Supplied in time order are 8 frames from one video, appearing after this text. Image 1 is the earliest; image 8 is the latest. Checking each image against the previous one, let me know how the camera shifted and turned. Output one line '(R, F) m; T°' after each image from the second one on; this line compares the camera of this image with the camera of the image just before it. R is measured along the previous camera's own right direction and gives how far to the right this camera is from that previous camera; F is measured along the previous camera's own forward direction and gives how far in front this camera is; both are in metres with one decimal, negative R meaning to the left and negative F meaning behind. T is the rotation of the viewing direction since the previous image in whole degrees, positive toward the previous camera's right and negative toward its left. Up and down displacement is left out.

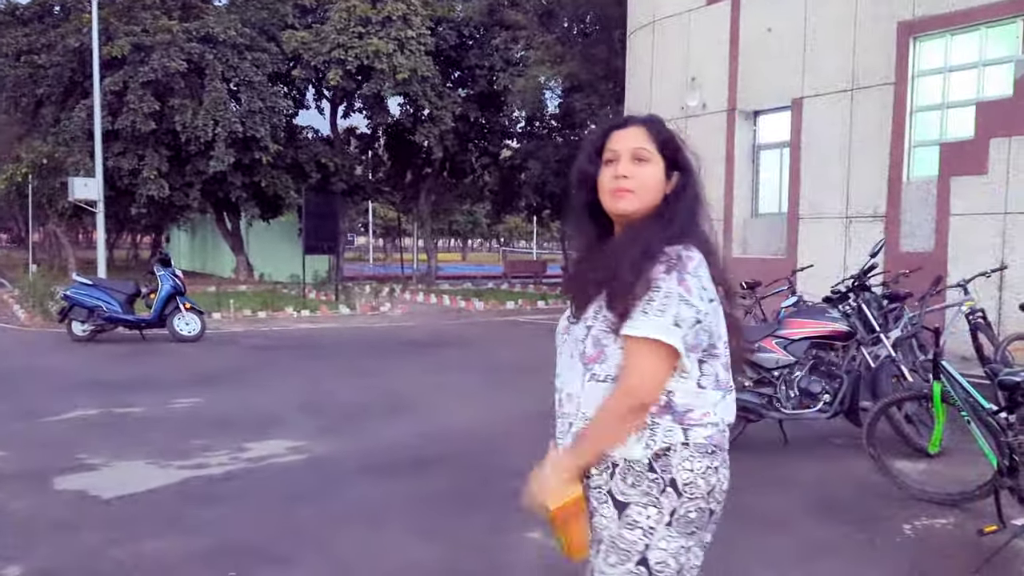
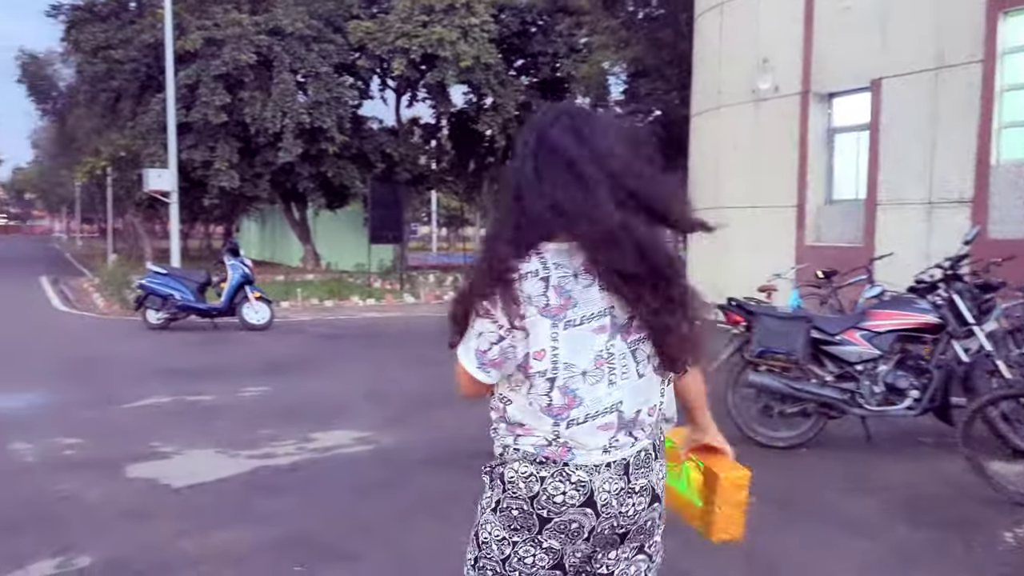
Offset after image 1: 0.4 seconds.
(0.0, +0.1) m; -4°
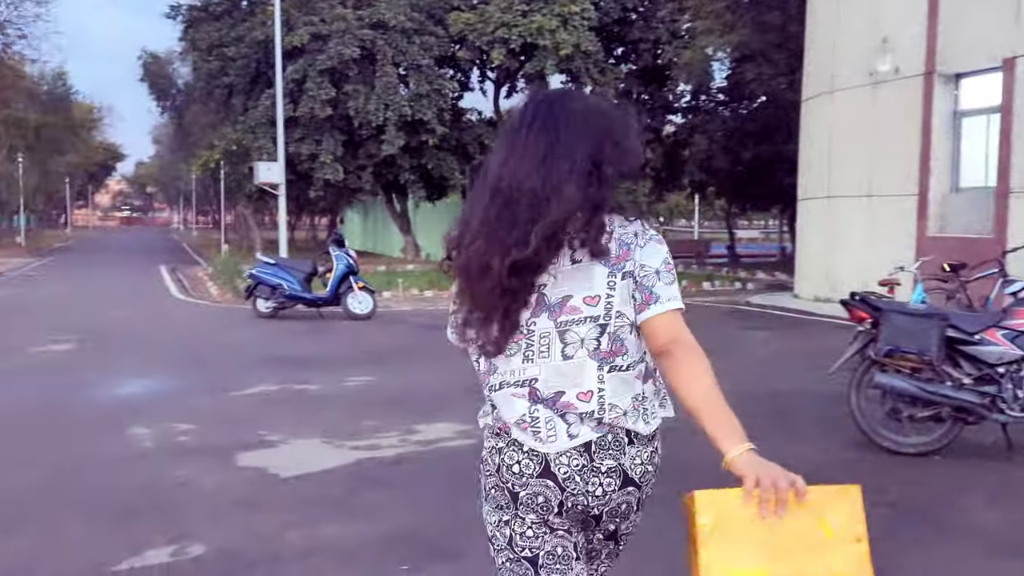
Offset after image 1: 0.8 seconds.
(-0.1, +0.2) m; -7°
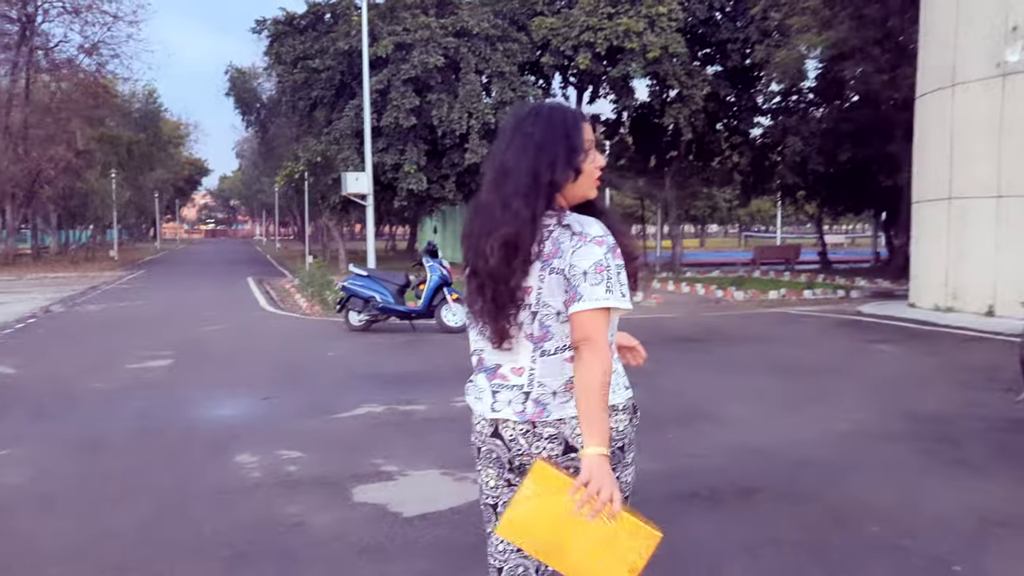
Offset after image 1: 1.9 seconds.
(-0.4, +0.5) m; -5°
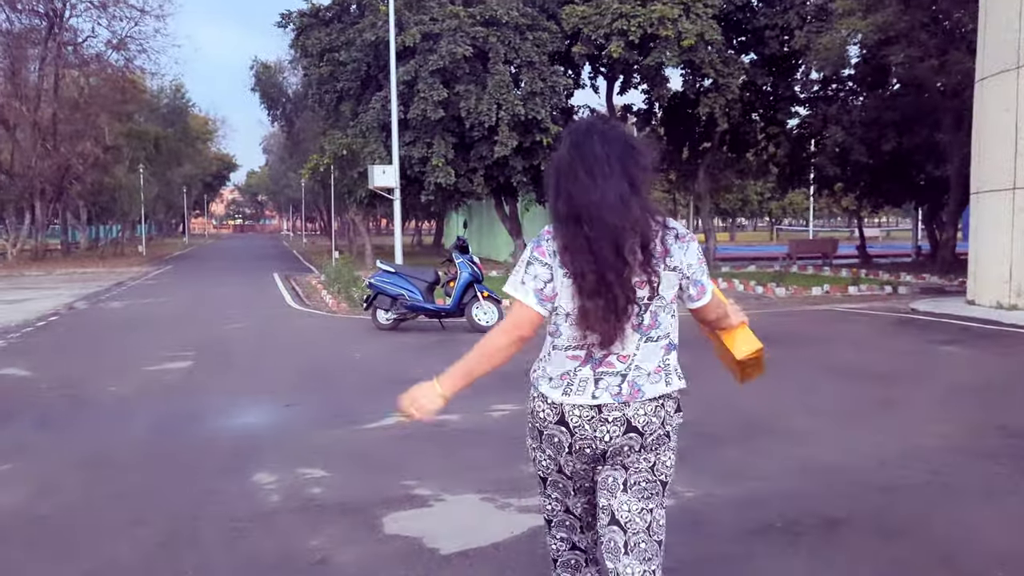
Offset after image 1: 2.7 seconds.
(-0.1, +0.6) m; -2°
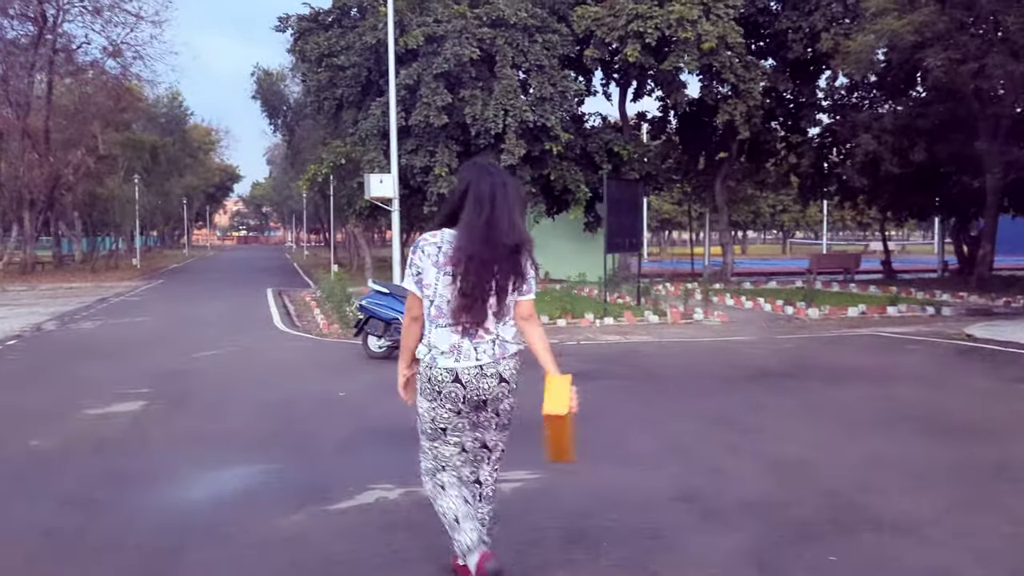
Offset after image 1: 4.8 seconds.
(-0.1, +1.4) m; 0°
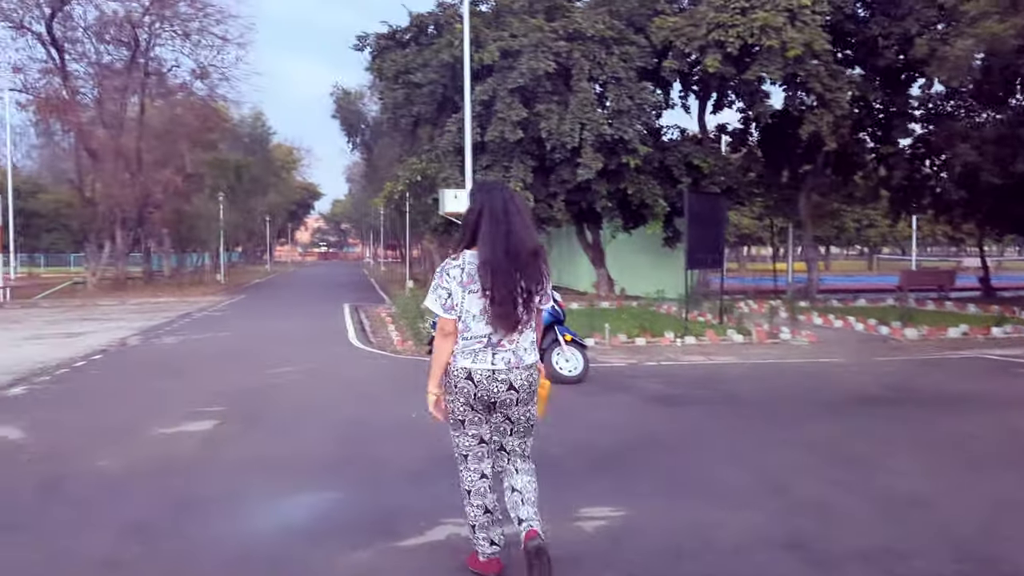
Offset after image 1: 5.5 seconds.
(0.0, +0.4) m; -5°
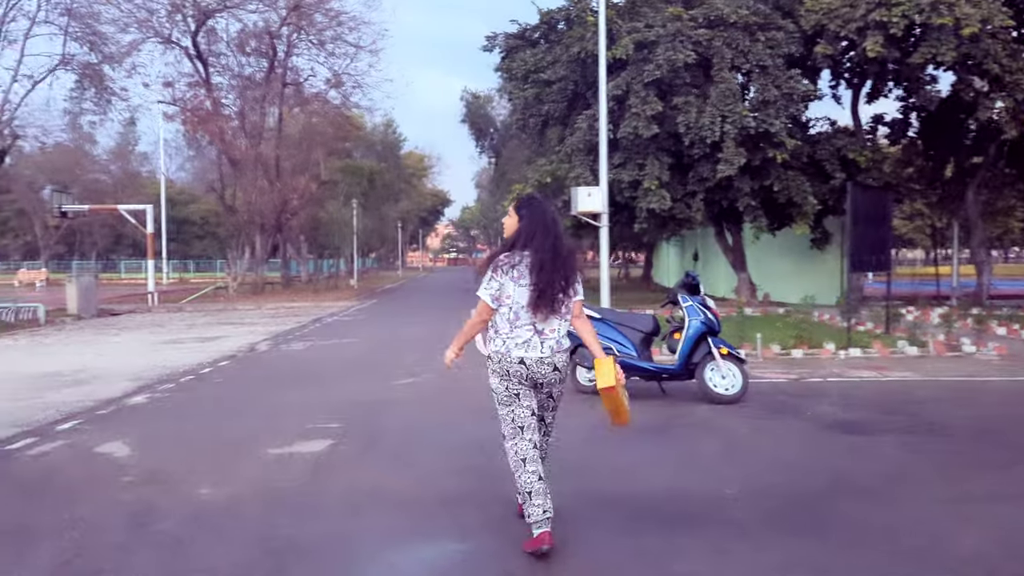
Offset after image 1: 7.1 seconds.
(-0.2, +1.0) m; -9°
